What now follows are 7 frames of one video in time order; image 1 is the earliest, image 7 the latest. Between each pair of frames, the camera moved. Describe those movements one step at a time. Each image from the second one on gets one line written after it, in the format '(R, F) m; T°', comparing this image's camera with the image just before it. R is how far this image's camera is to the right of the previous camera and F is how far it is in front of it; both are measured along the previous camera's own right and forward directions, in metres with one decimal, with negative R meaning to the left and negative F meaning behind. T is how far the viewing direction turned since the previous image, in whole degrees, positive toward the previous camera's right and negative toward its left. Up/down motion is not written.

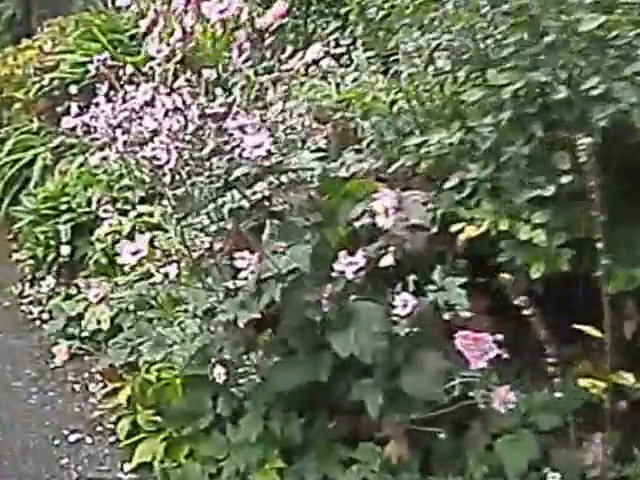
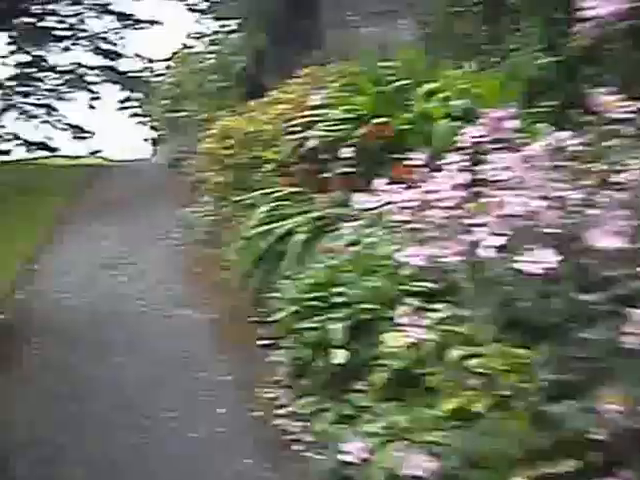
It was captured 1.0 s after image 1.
(-0.7, +1.1) m; -9°
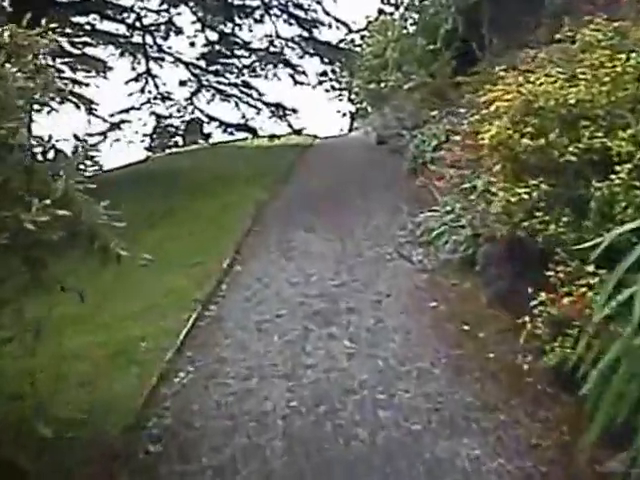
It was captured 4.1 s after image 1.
(-0.6, +2.7) m; -11°
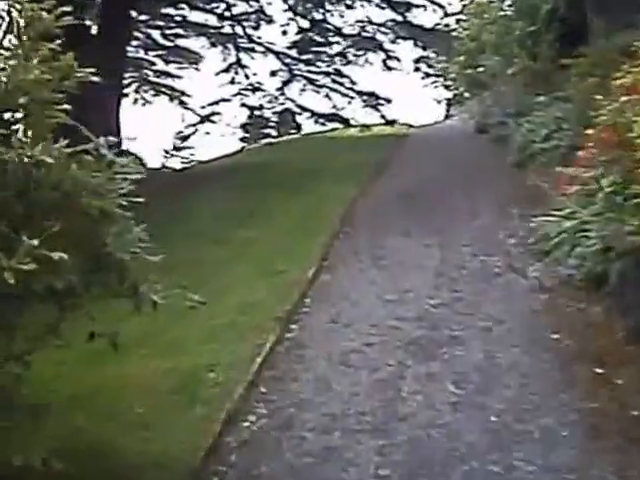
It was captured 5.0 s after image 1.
(0.0, +0.7) m; -5°
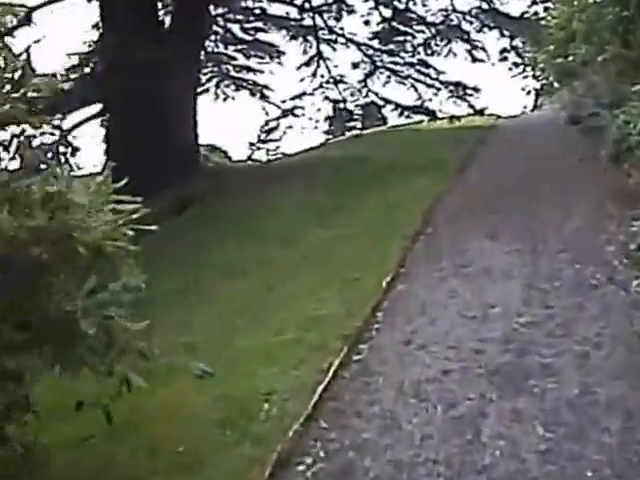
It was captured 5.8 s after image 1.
(+0.1, +0.5) m; -5°
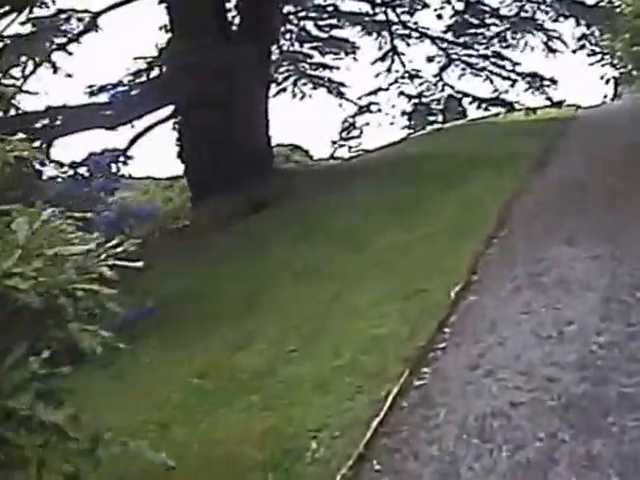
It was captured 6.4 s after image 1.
(+0.1, +0.3) m; -4°
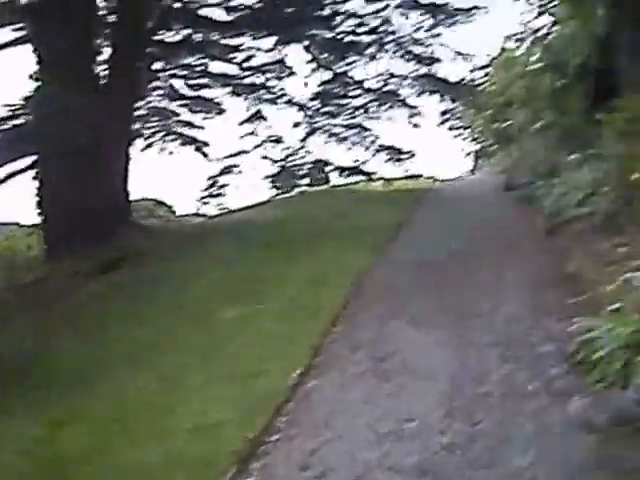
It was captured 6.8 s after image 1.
(+0.1, +0.3) m; +7°
